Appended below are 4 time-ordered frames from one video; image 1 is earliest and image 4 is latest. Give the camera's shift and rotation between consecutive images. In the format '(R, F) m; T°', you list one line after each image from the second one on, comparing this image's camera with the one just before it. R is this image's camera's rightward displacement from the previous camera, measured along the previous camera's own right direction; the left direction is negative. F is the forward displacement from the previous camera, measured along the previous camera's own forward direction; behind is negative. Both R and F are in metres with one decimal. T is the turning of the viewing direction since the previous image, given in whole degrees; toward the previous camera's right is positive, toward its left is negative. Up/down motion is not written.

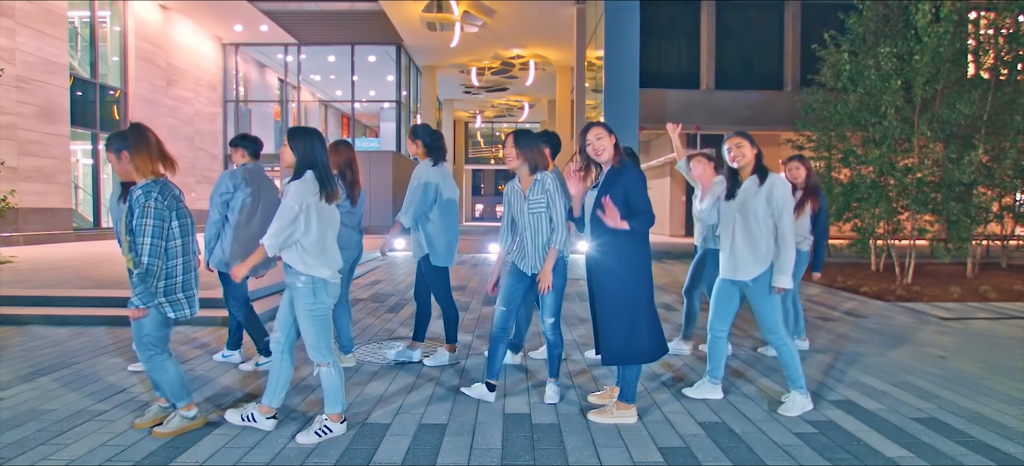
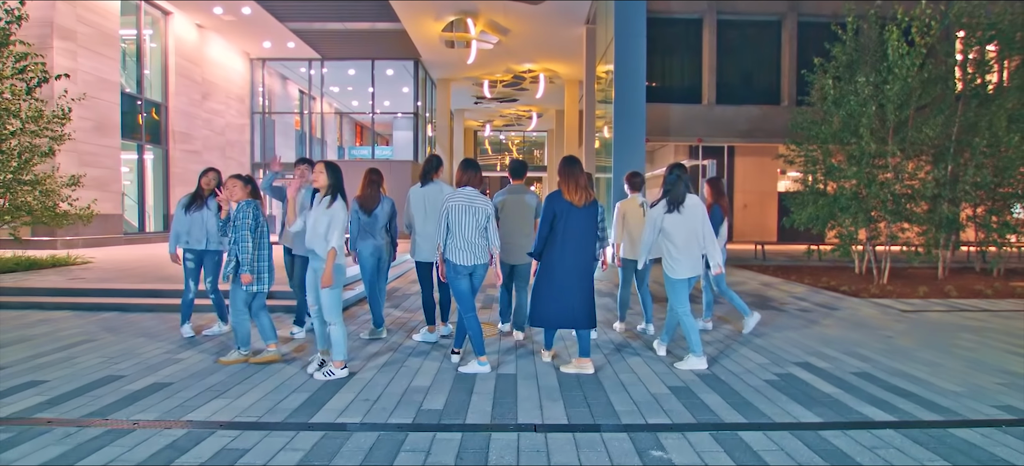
(-0.3, -1.2) m; 0°
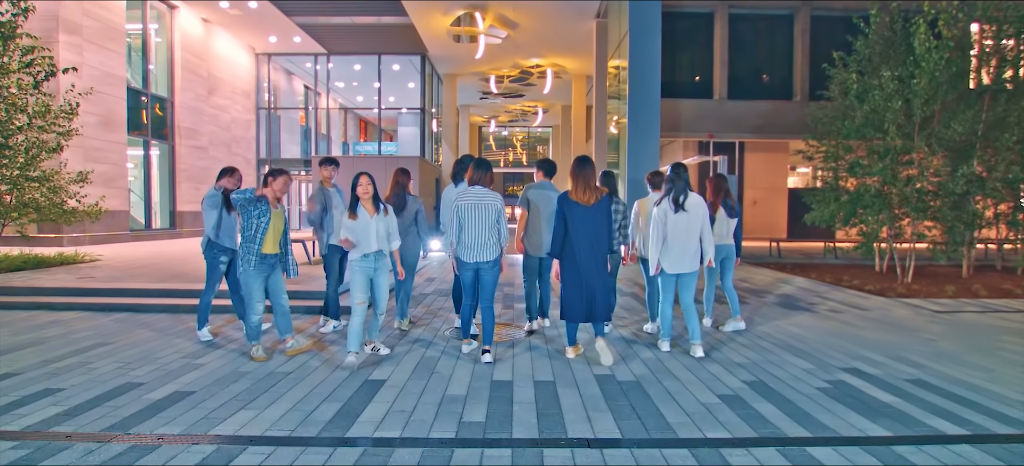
(-0.2, +0.2) m; 0°
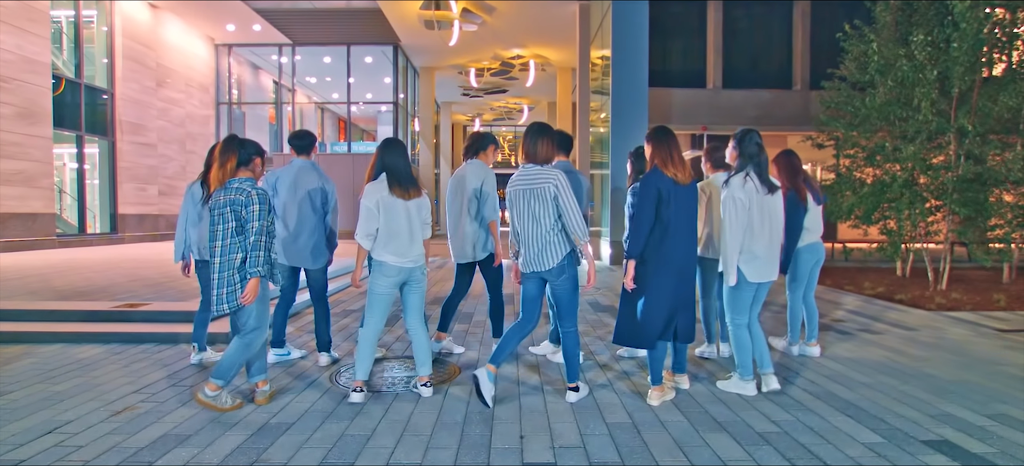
(+0.4, +1.7) m; +1°
